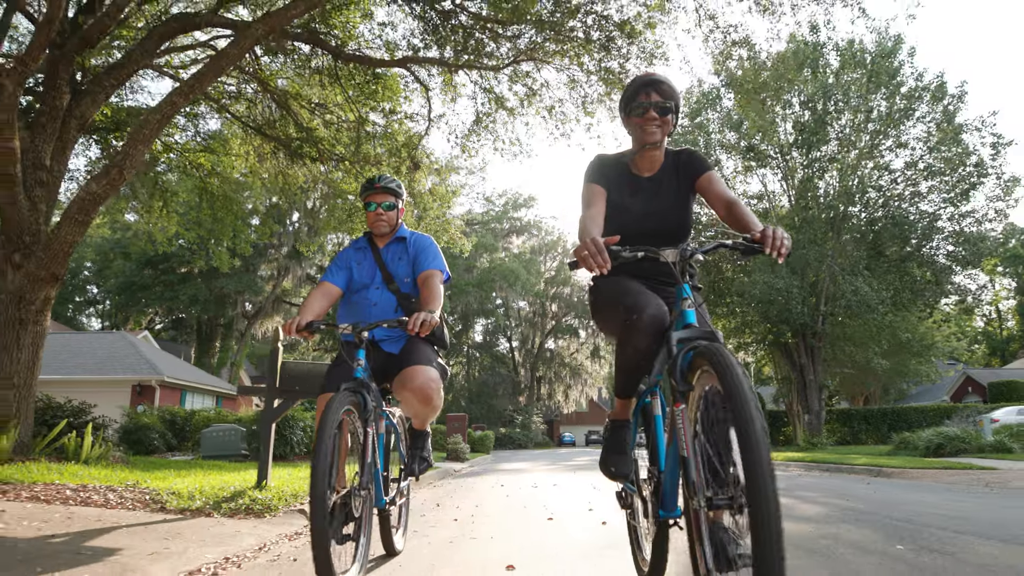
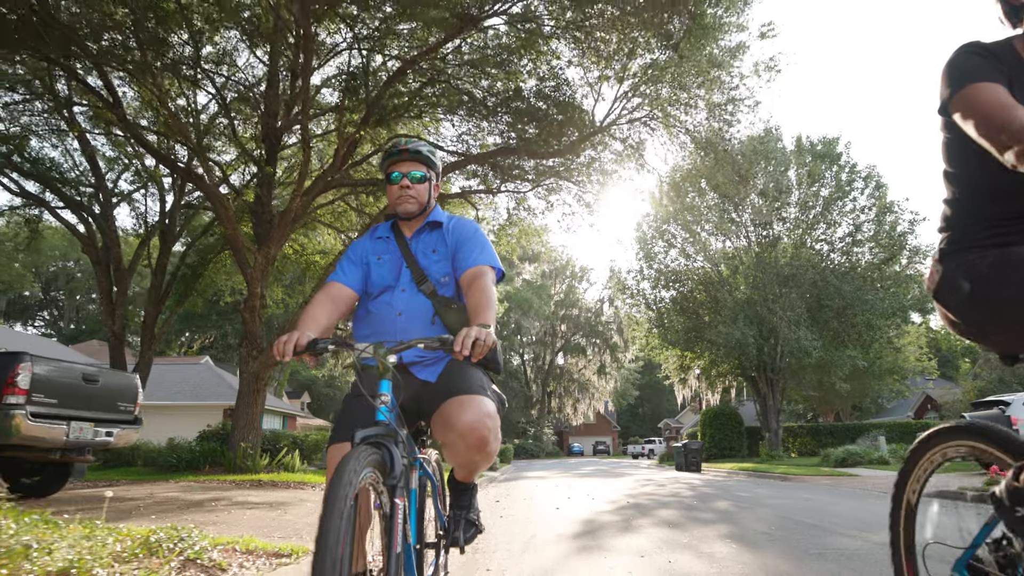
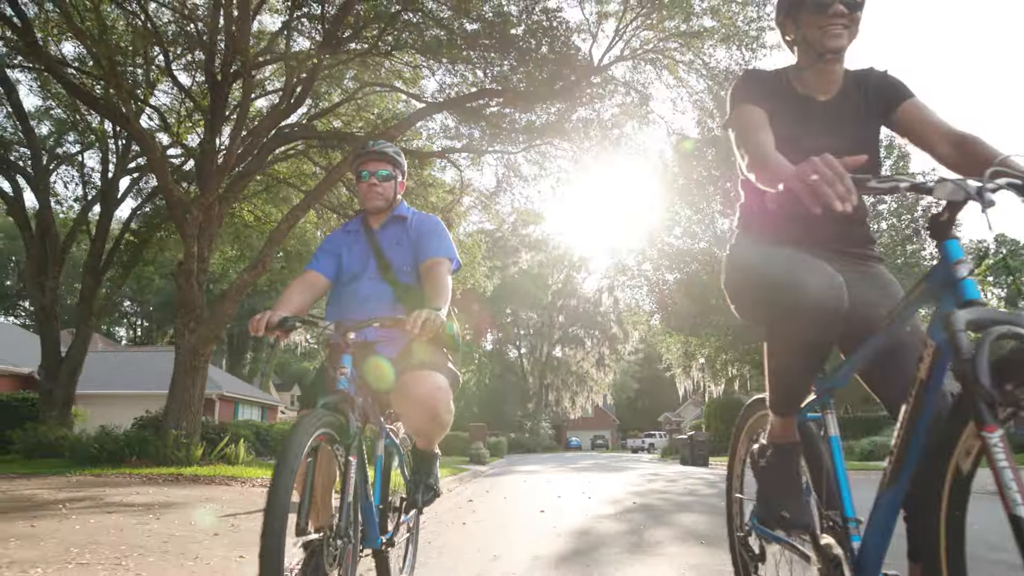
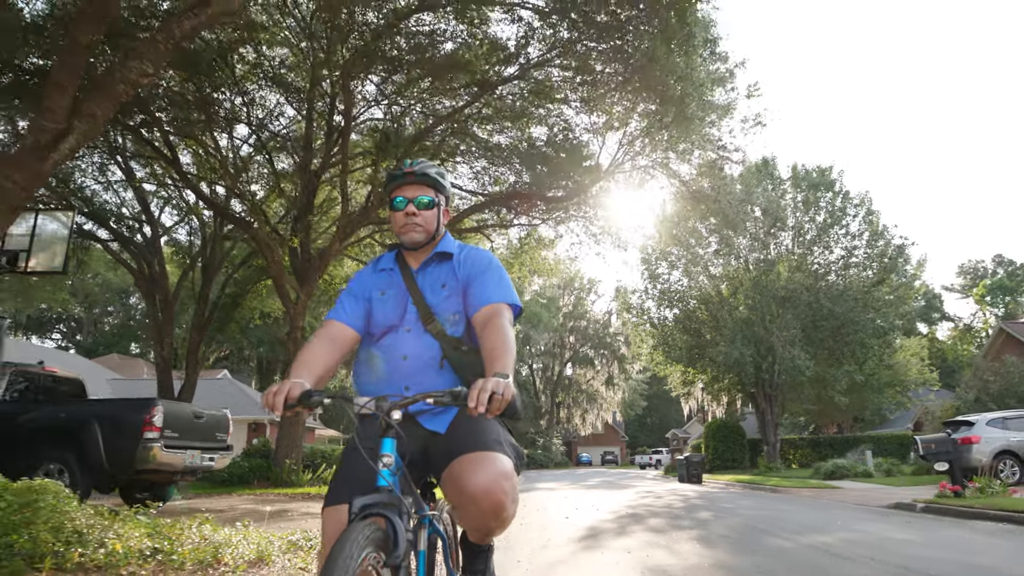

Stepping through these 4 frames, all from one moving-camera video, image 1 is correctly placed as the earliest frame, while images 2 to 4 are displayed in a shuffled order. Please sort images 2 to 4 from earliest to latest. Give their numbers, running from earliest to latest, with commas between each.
3, 2, 4
